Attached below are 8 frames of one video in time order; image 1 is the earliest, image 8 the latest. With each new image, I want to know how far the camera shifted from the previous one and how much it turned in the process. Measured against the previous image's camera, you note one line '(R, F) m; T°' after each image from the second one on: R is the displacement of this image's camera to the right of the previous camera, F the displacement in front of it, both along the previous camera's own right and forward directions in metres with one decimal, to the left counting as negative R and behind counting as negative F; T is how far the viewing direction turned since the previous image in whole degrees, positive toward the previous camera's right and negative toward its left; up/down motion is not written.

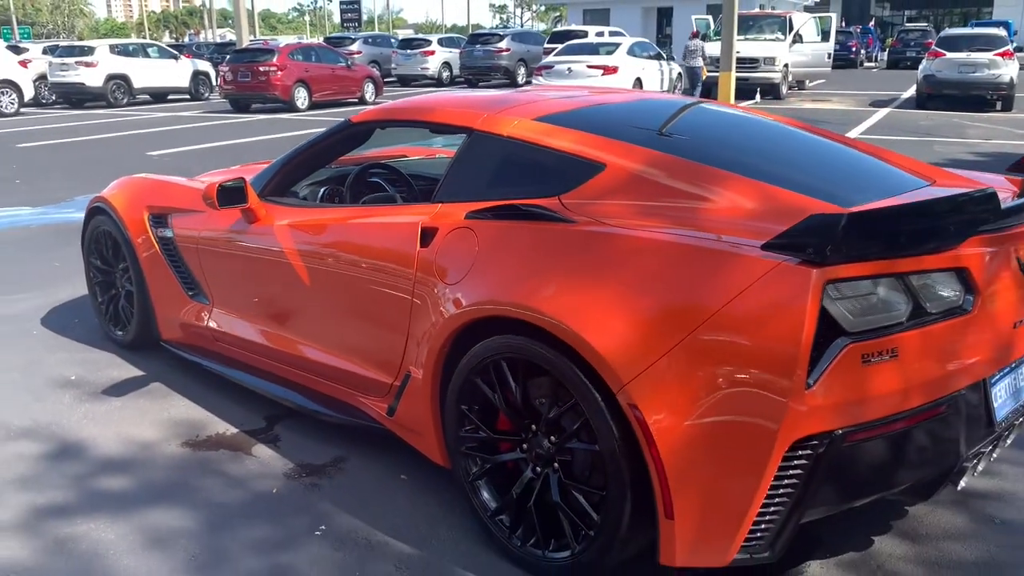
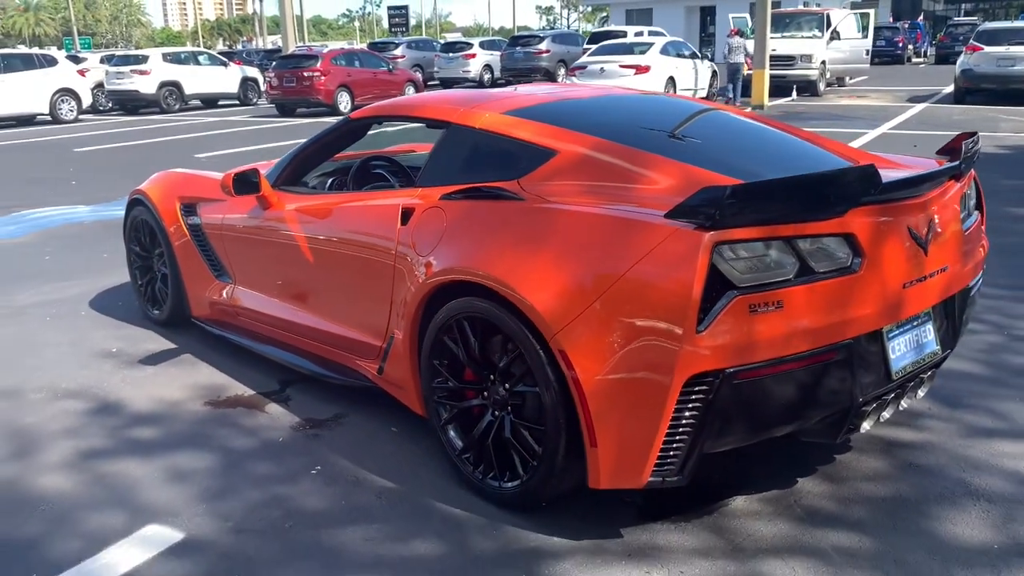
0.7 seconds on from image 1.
(+0.3, -0.5) m; -3°
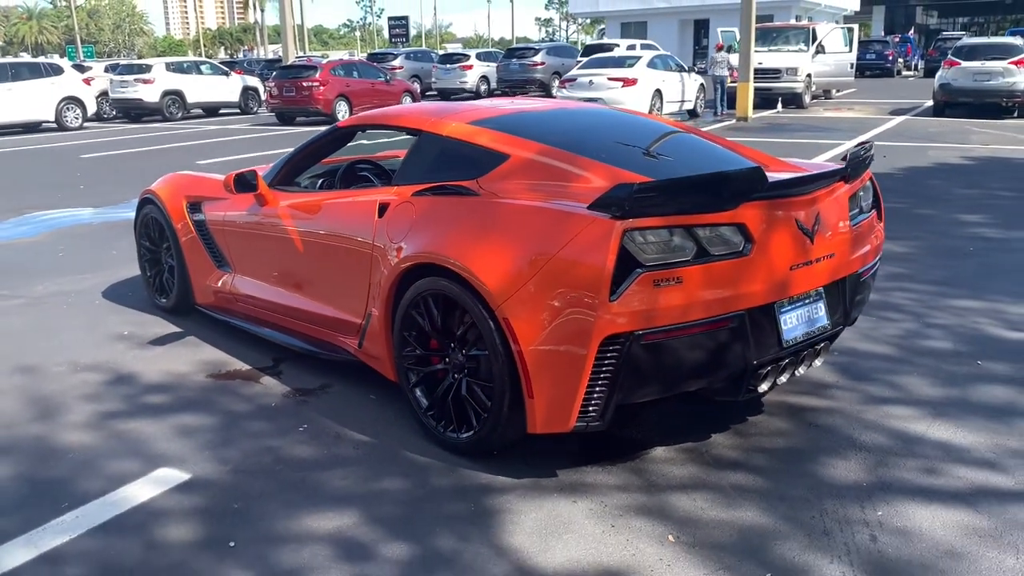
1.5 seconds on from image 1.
(+0.2, -0.6) m; 0°
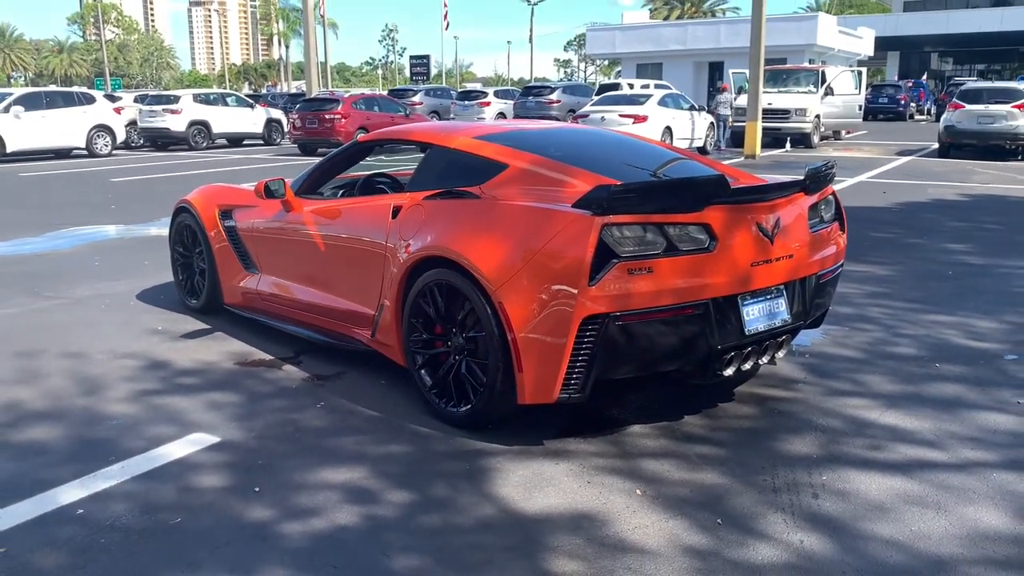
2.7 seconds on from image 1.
(+0.1, -0.5) m; -1°
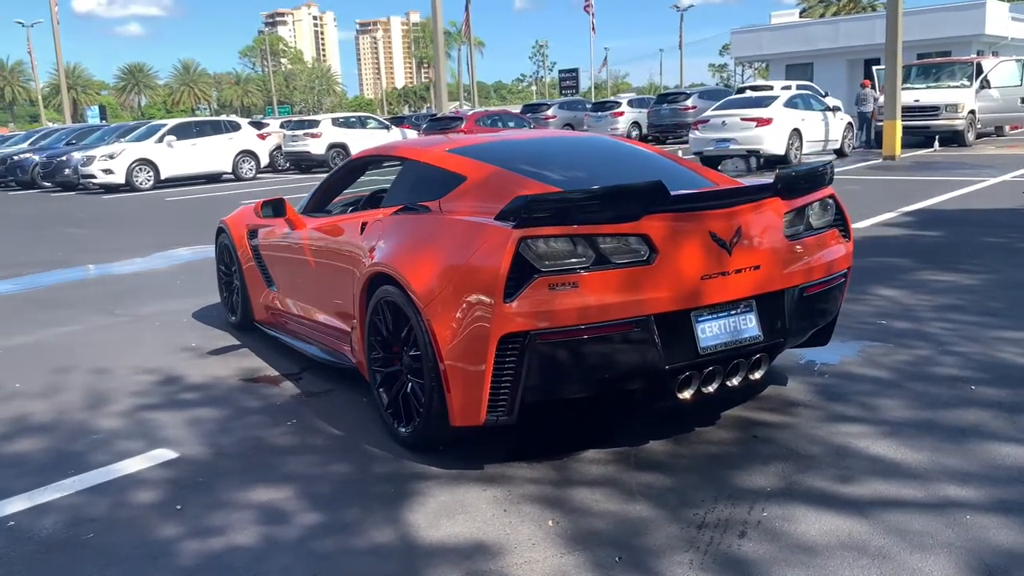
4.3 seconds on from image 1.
(+1.0, +0.3) m; -10°
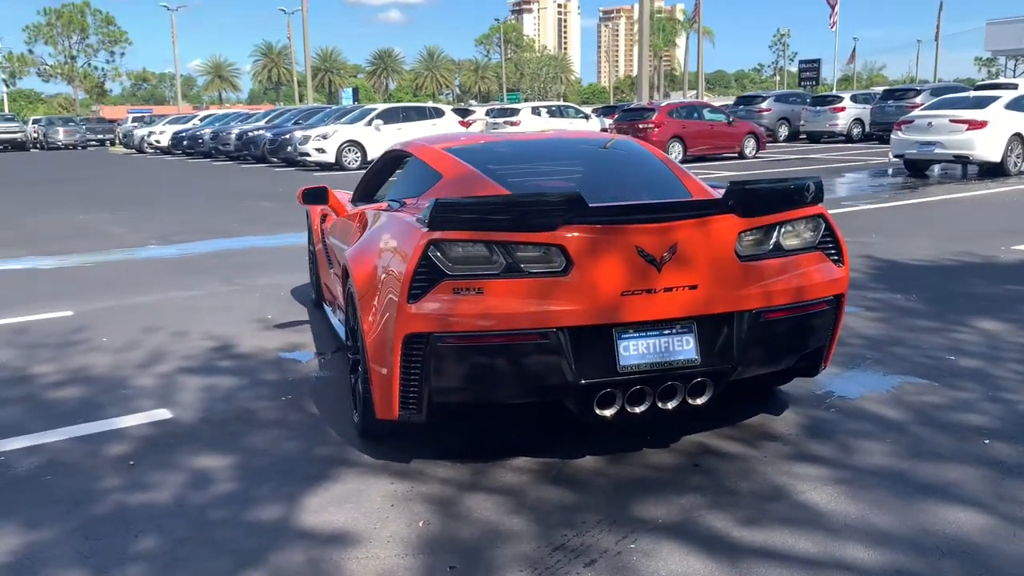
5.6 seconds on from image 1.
(+1.3, +0.2) m; -14°
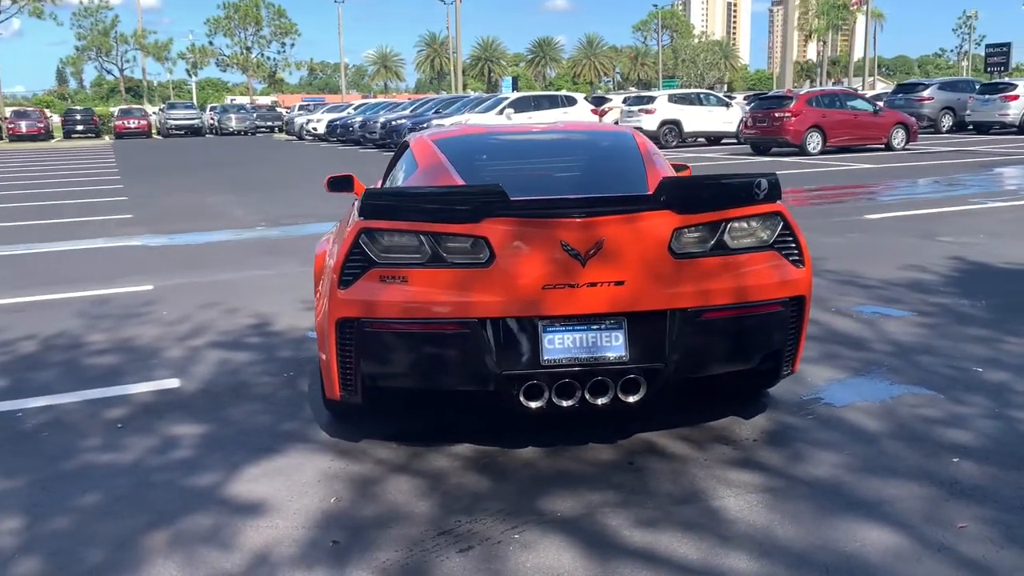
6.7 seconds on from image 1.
(+1.0, 0.0) m; -10°
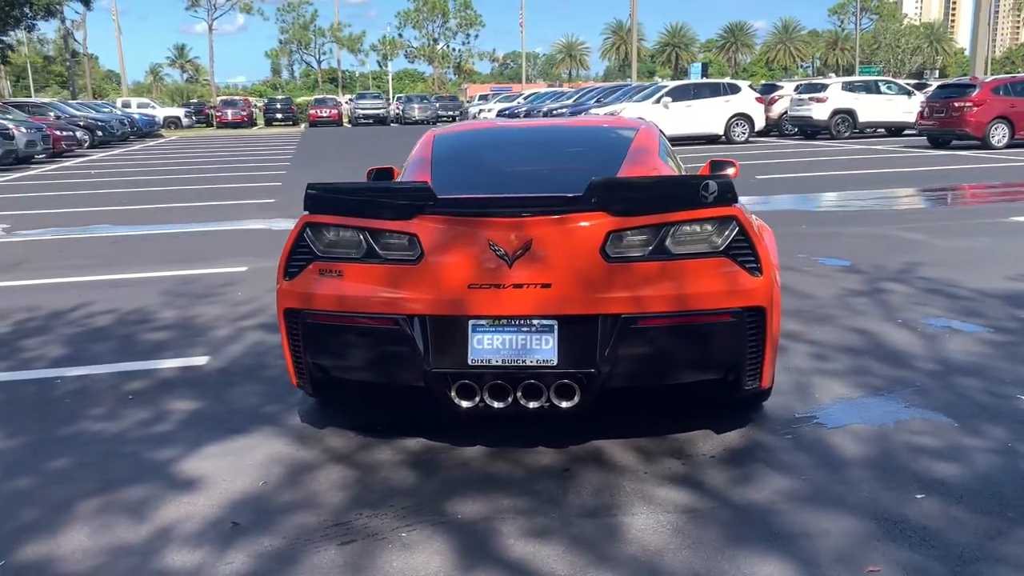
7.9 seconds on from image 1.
(+1.1, +0.2) m; -12°
